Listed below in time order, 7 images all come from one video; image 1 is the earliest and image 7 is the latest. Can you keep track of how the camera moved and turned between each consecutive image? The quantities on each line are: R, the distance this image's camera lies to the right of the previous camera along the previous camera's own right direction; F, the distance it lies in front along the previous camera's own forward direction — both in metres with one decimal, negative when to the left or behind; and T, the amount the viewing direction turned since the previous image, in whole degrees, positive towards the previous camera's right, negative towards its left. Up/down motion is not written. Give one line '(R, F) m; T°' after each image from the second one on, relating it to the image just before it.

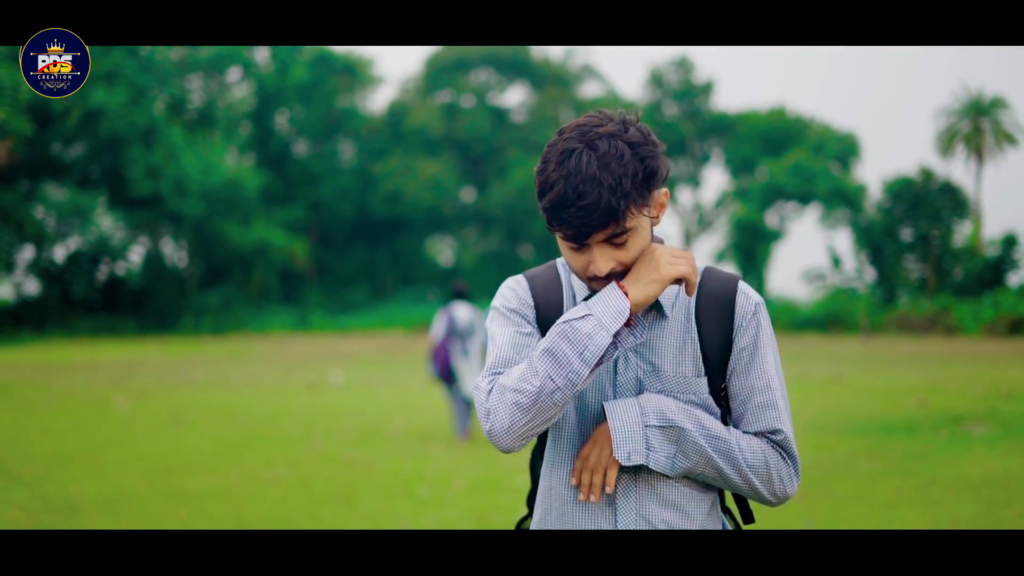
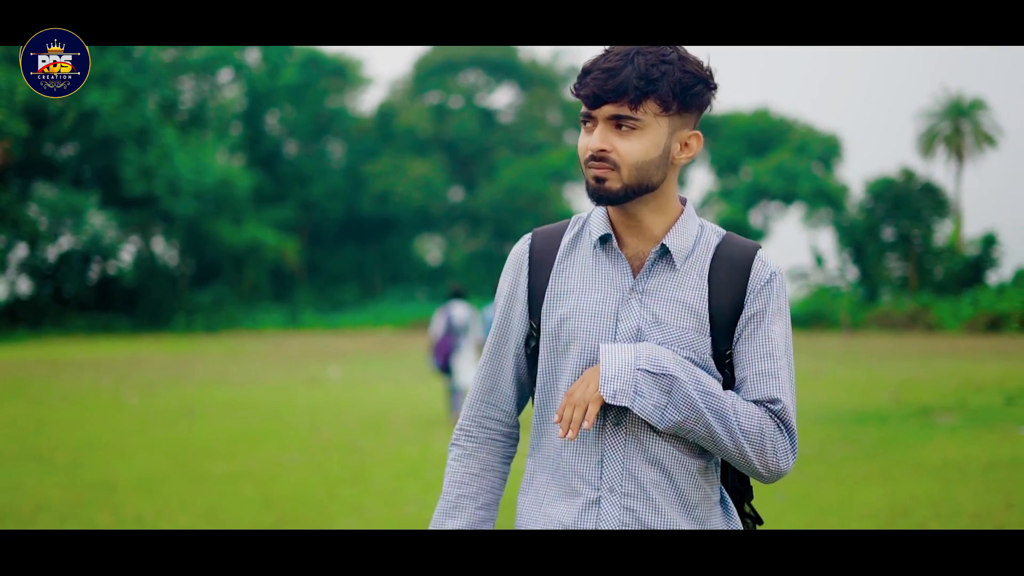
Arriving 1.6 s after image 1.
(0.0, -0.5) m; +1°
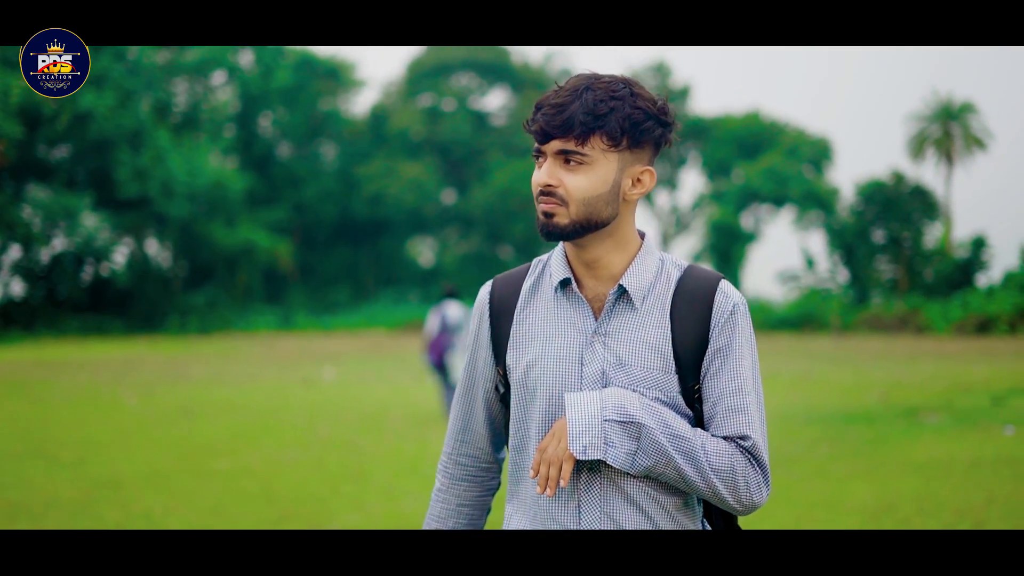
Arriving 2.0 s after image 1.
(0.0, -0.1) m; 0°
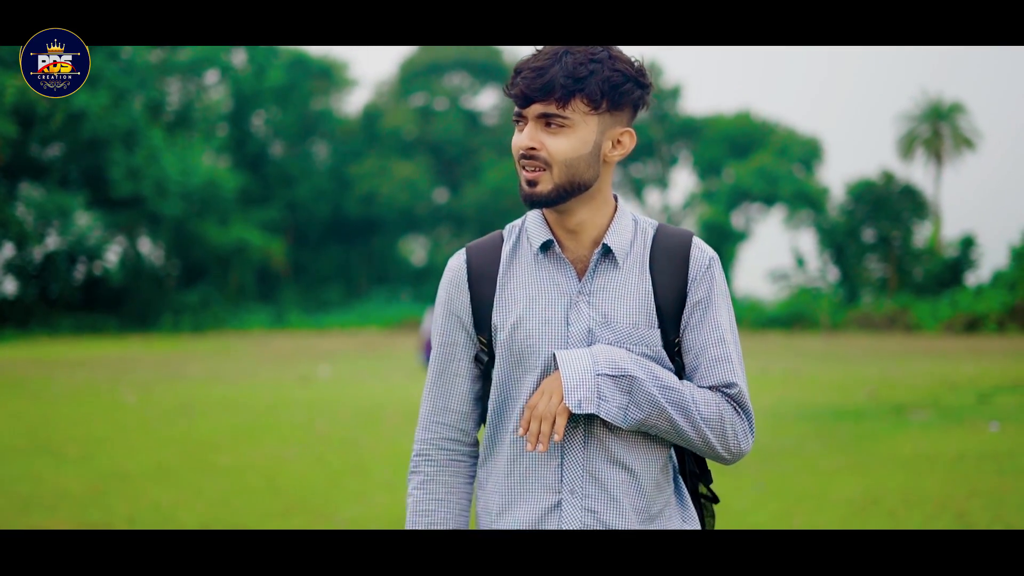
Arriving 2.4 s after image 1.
(0.0, -0.2) m; 0°
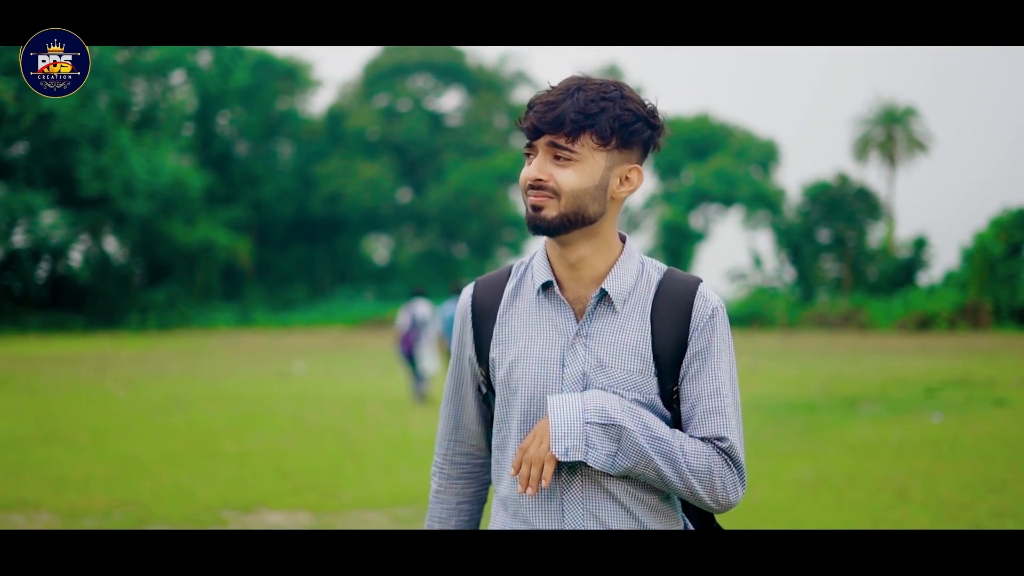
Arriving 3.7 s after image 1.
(-0.1, -0.5) m; +2°
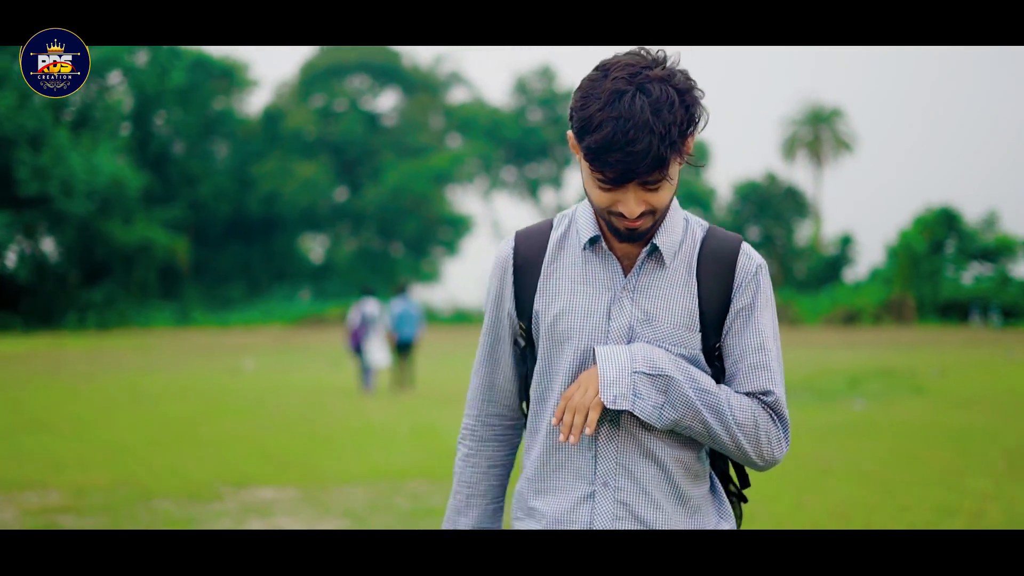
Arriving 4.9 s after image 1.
(-0.1, -0.5) m; +3°
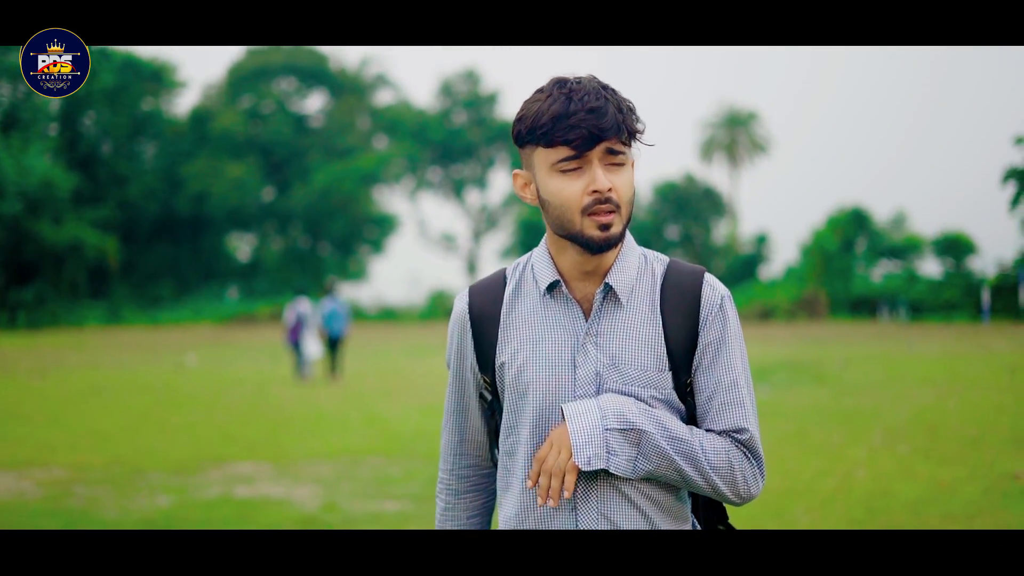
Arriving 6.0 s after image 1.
(-0.1, -0.8) m; +3°
